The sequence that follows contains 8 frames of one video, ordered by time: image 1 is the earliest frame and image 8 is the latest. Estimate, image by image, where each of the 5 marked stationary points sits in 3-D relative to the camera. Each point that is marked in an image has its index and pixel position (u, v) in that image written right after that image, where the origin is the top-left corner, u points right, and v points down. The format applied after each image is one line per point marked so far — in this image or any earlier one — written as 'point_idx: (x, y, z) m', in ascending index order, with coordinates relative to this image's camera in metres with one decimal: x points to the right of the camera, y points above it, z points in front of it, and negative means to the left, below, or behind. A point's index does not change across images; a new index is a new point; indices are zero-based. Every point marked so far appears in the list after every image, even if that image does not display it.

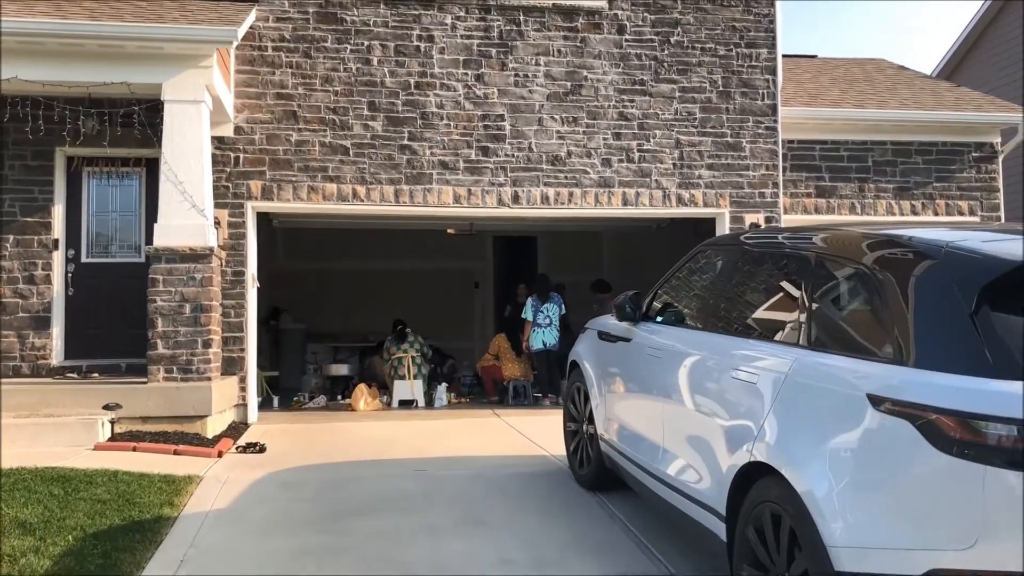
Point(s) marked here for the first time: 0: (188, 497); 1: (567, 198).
0: (-2.0, -1.3, +5.6) m
1: (+0.6, +1.0, +9.7) m
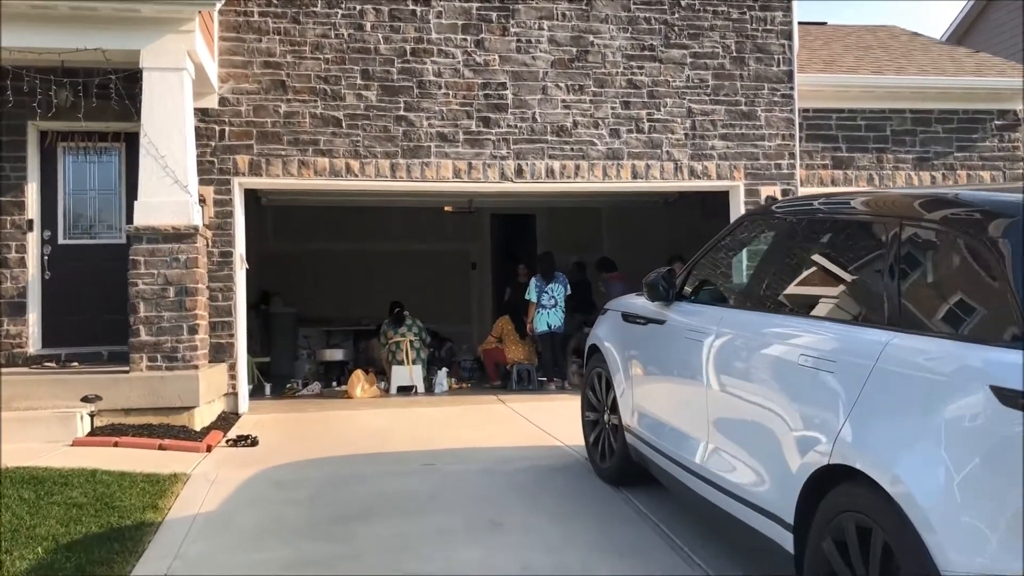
0: (-1.9, -1.2, +5.0) m
1: (+0.6, +1.2, +9.1) m
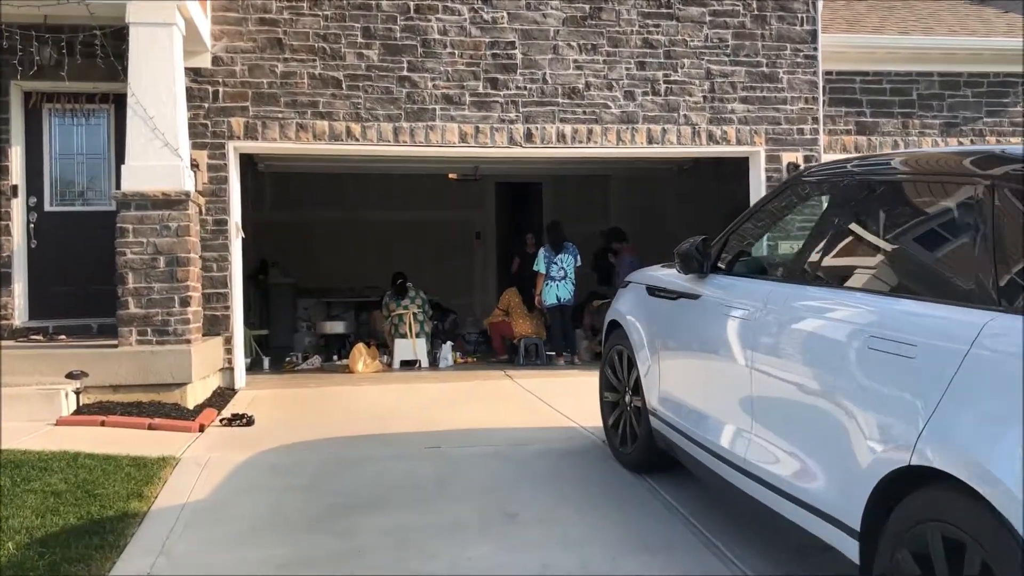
0: (-1.8, -1.0, +4.7) m
1: (+0.7, +1.4, +8.7) m
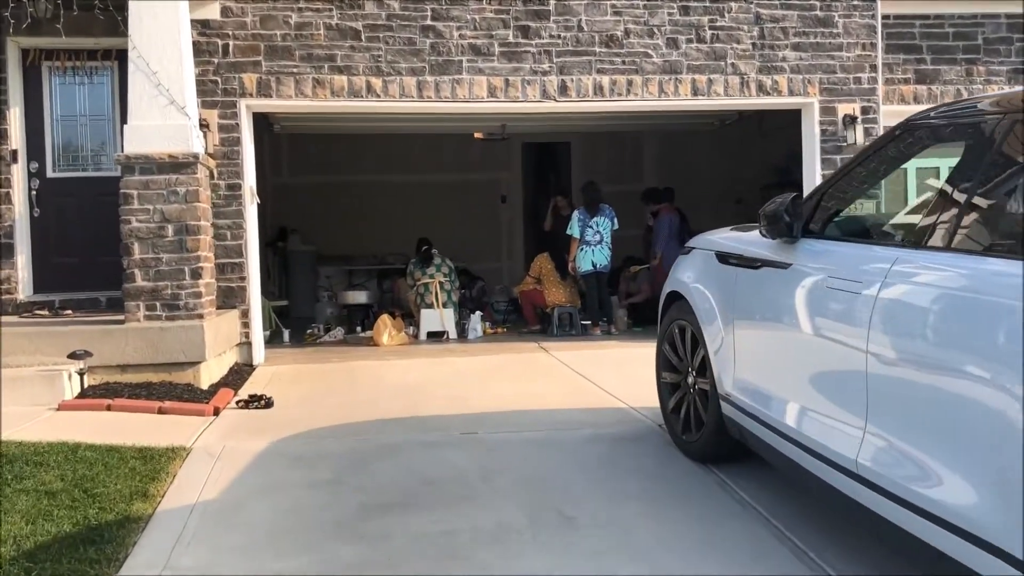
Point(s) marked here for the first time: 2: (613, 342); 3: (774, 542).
0: (-1.6, -0.9, +4.2) m
1: (+1.0, +1.8, +8.0) m
2: (+1.0, -0.5, +8.6) m
3: (+1.0, -1.0, +3.6) m
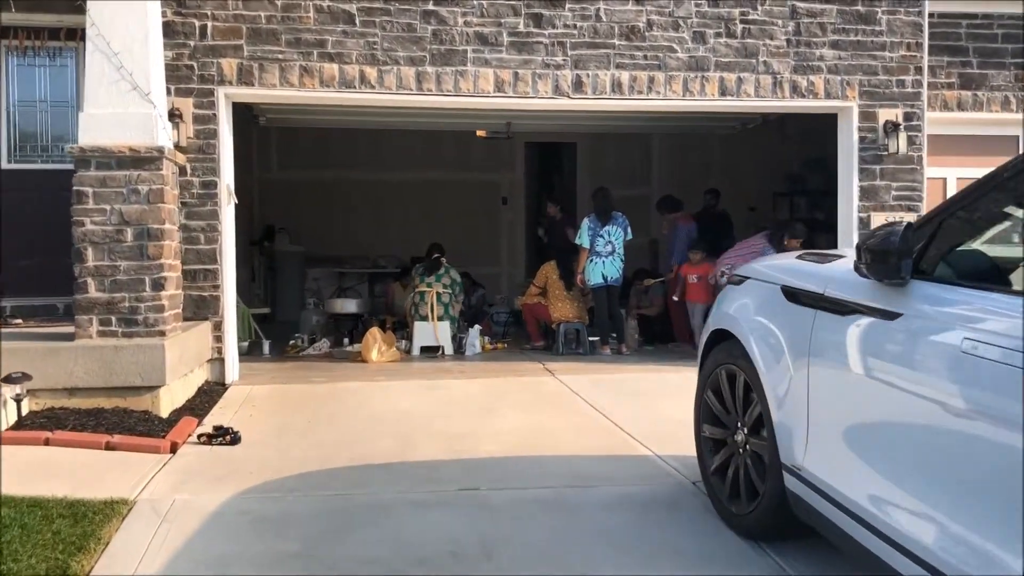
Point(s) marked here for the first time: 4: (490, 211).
0: (-1.5, -1.0, +3.4) m
1: (+1.1, +1.6, +7.3) m
2: (+1.0, -0.7, +7.9) m
3: (+1.0, -1.2, +2.8) m
4: (-0.3, +1.1, +13.2) m
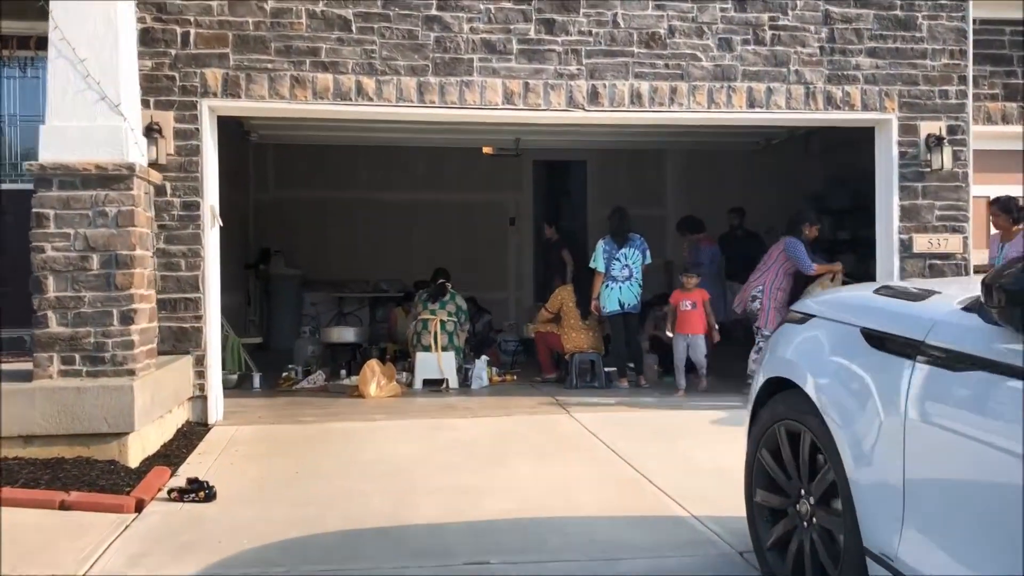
0: (-1.5, -1.1, +2.8) m
1: (+1.1, +1.4, +6.7) m
2: (+1.0, -0.9, +7.2) m
3: (+1.1, -1.3, +2.2) m
4: (-0.2, +0.8, +12.7) m
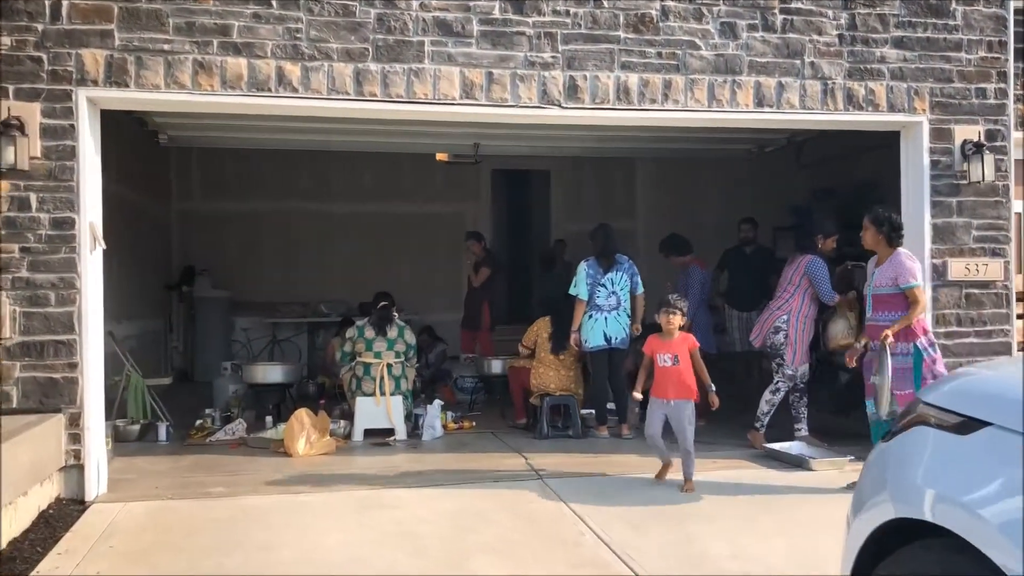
0: (-1.5, -1.3, +1.4) m
1: (+0.9, +1.2, +5.5) m
2: (+0.8, -1.1, +6.1) m
3: (+1.1, -1.4, +1.0) m
4: (-0.8, +0.5, +11.4) m
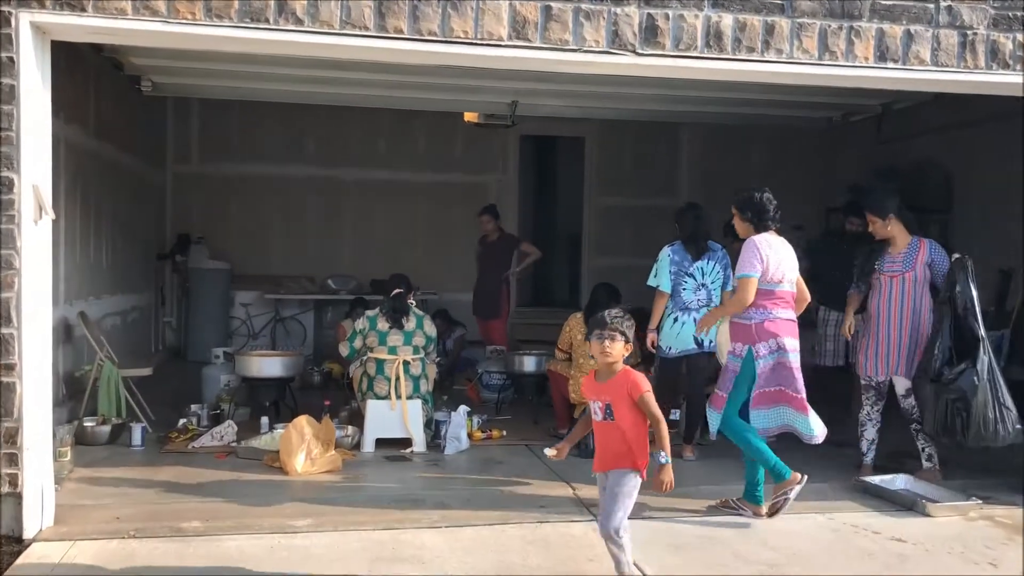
0: (-1.3, -1.3, +0.4) m
1: (+1.2, +1.2, +4.4) m
2: (+1.0, -1.1, +5.0) m
3: (+1.3, -1.6, -0.1) m
4: (-0.4, +0.8, +10.3) m
